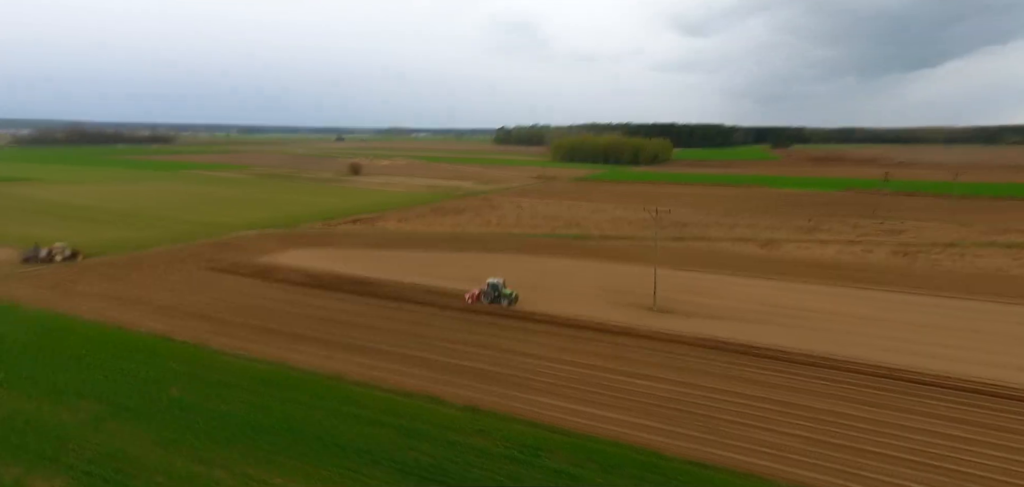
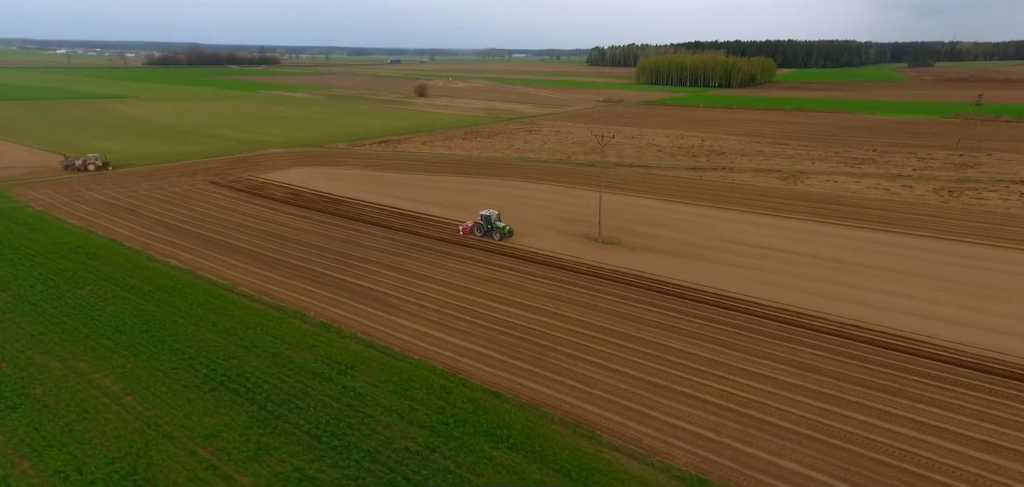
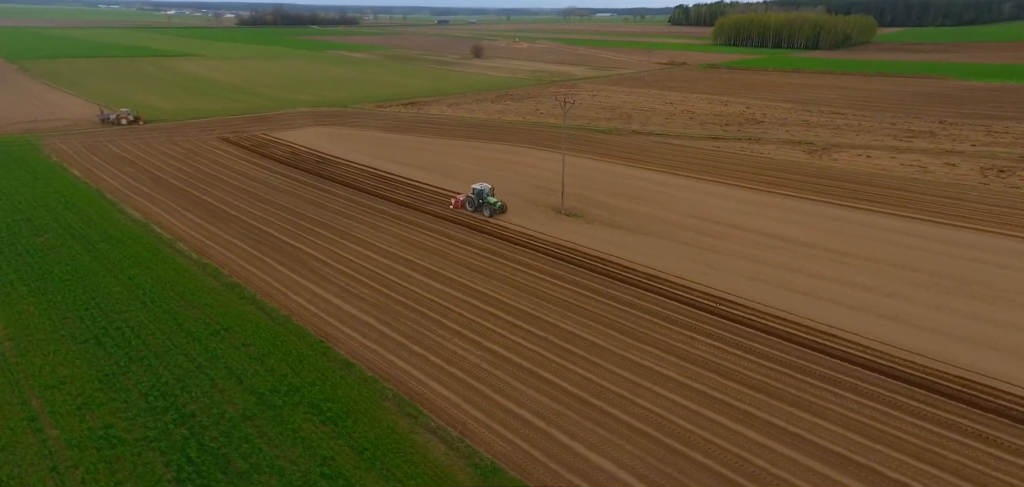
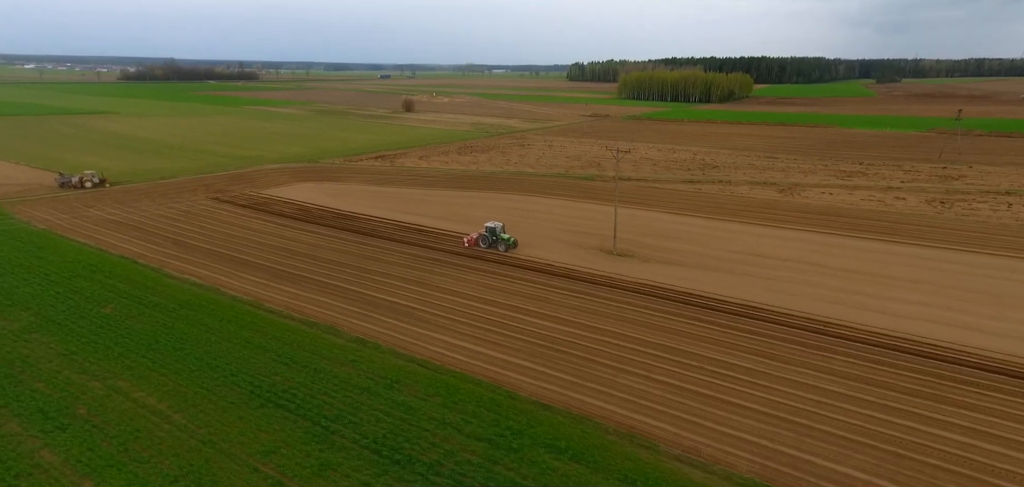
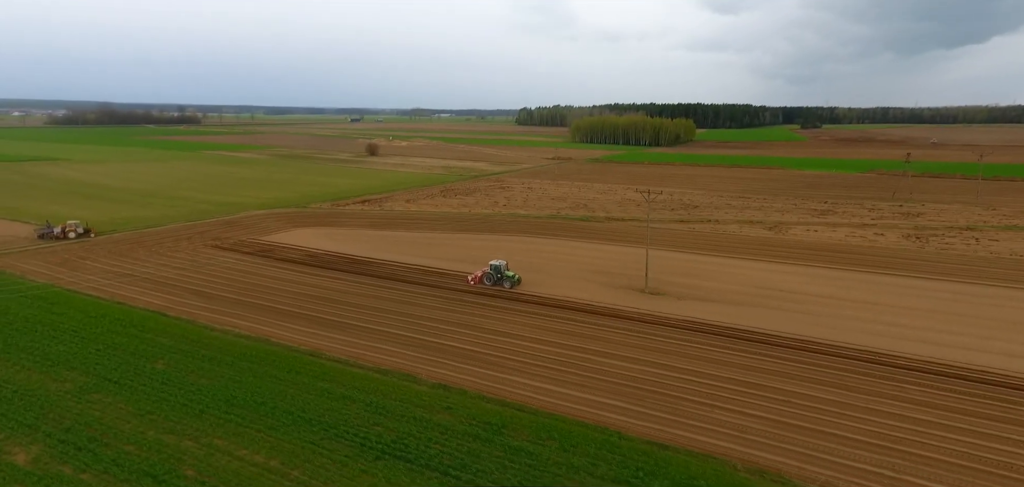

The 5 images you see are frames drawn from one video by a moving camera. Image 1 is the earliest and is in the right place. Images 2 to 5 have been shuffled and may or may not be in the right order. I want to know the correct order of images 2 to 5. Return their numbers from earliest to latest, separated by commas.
5, 4, 2, 3
